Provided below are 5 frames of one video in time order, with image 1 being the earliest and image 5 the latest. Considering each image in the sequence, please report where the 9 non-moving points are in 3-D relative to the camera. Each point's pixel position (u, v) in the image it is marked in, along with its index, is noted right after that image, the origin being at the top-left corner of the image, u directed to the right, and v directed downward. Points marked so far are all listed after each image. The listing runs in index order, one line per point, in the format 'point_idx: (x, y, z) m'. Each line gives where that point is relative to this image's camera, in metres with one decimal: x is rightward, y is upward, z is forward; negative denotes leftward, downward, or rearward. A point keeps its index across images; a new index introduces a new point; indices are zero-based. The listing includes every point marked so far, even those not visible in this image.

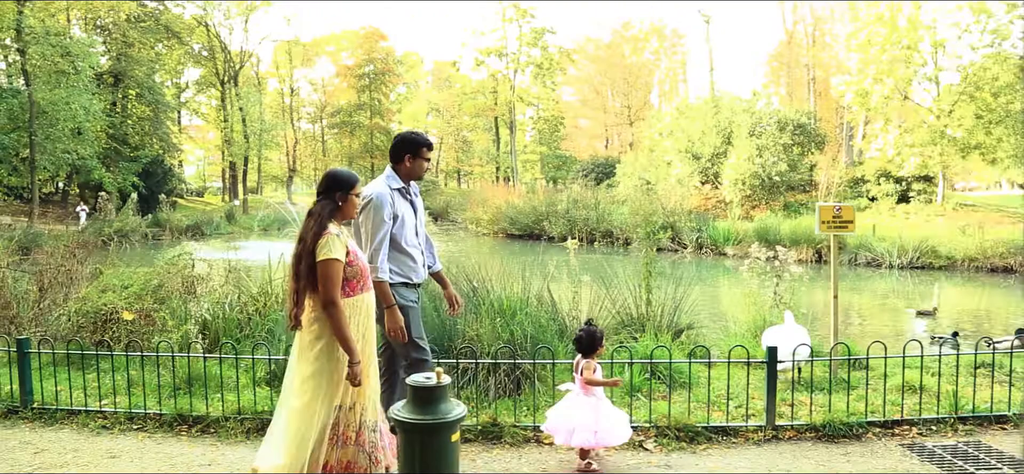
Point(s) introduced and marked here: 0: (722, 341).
0: (+2.0, -1.0, +7.0) m
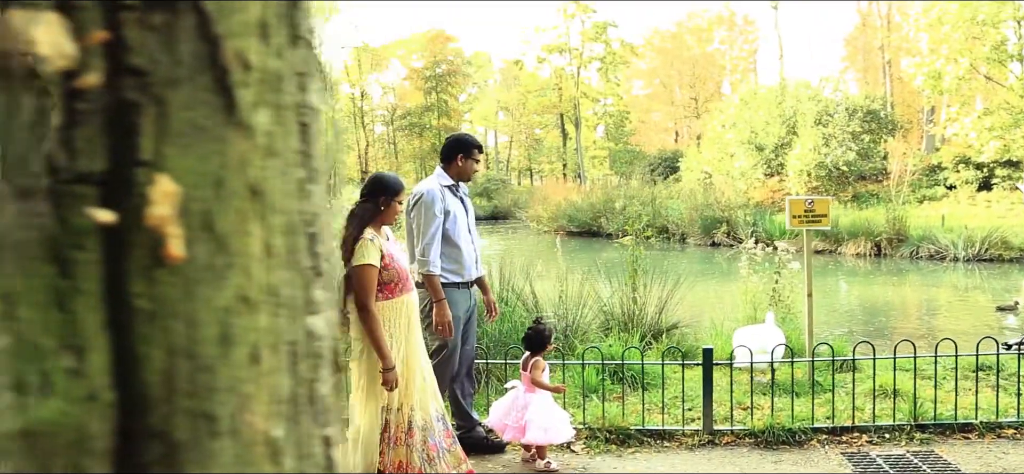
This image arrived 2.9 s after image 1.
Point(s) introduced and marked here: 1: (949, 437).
0: (+1.8, -0.9, +6.8) m
1: (+2.6, -1.2, +4.4) m
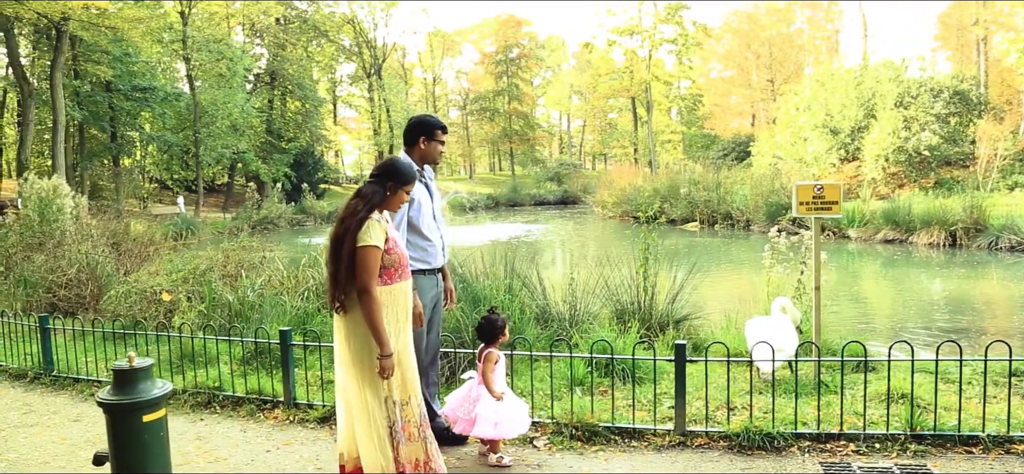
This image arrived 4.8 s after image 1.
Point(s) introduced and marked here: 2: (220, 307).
0: (+1.9, -0.8, +6.5) m
1: (+2.4, -1.2, +3.9) m
2: (-2.9, -0.7, +7.3) m
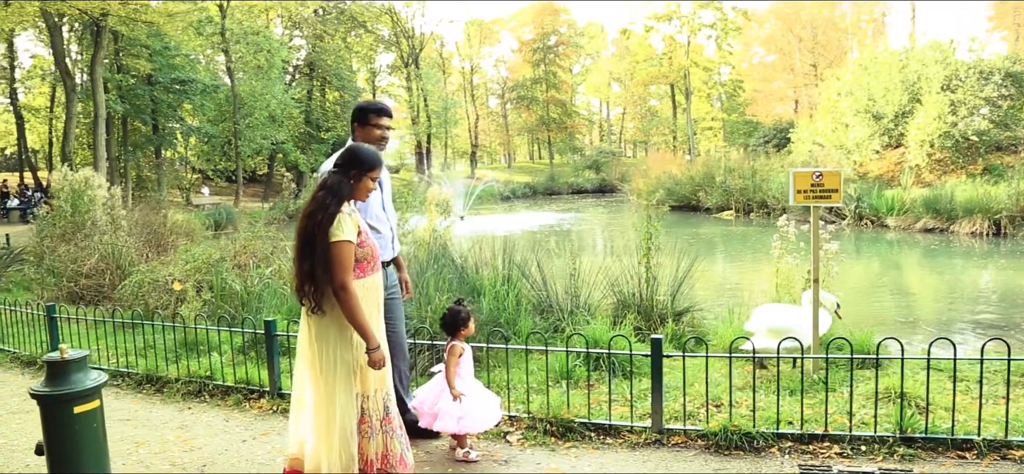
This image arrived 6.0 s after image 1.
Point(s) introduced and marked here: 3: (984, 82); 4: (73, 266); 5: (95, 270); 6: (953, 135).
0: (+1.8, -0.8, +6.3) m
1: (+2.2, -1.1, +3.7) m
2: (-2.9, -0.6, +7.4) m
3: (+12.5, +4.1, +19.3) m
4: (-5.6, -0.4, +9.2) m
5: (-5.3, -0.4, +9.2) m
6: (+11.5, +2.6, +19.0) m
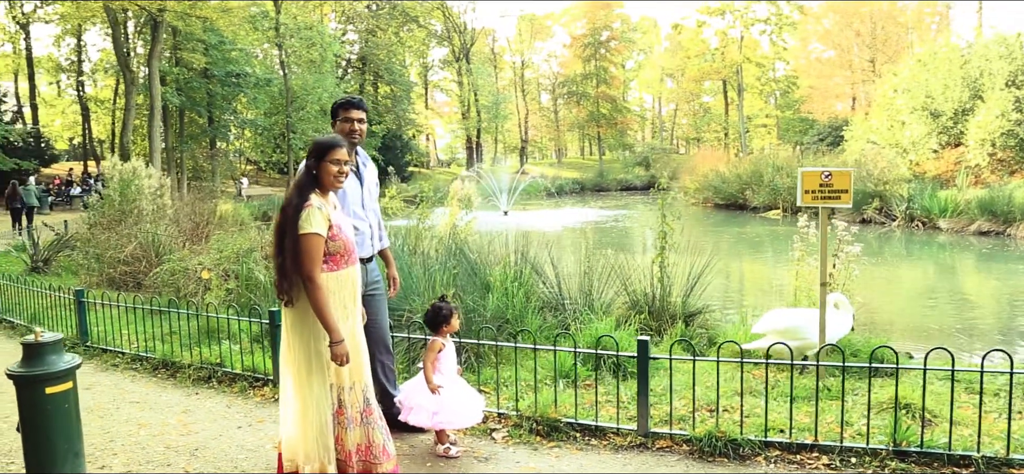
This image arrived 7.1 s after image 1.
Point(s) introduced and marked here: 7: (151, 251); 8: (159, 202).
0: (+1.9, -0.8, +6.1) m
1: (+2.1, -1.1, +3.6) m
2: (-2.7, -0.5, +7.6) m
3: (+13.6, +4.0, +18.3) m
4: (-5.2, -0.2, +9.6) m
5: (-5.0, -0.3, +9.6) m
6: (+12.5, +2.5, +18.0) m
7: (-4.8, -0.2, +9.6) m
8: (-5.9, +0.6, +12.1) m
